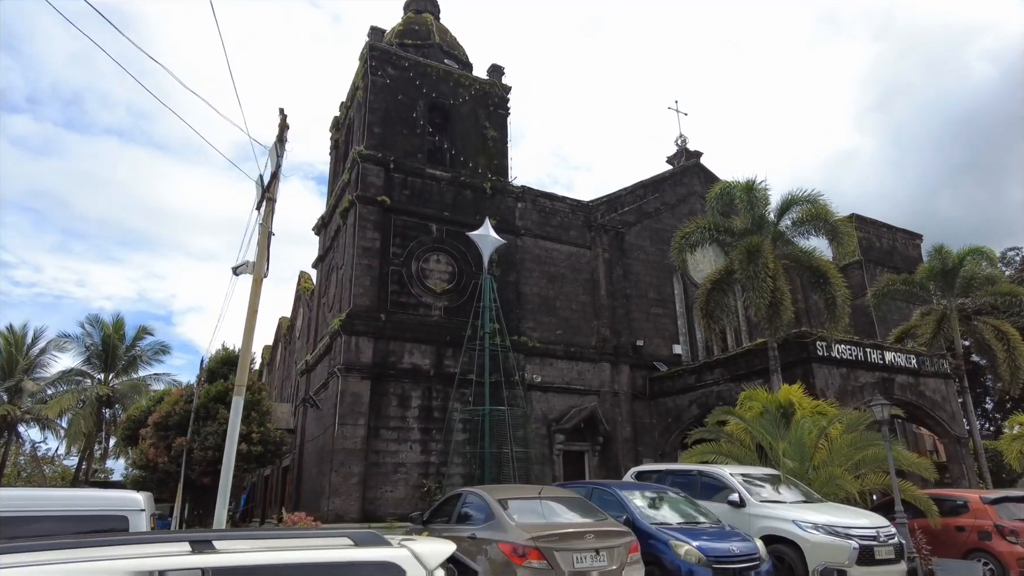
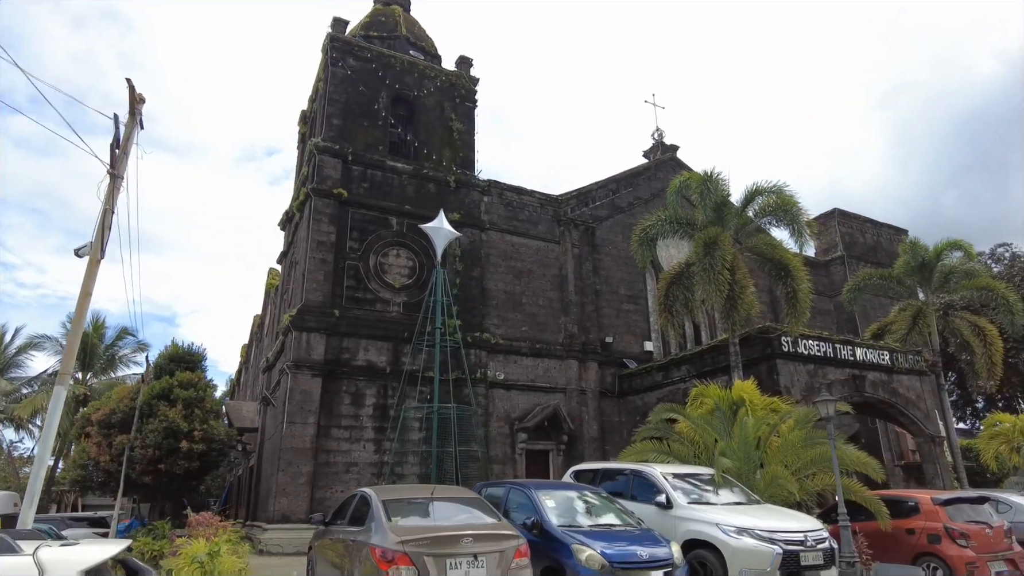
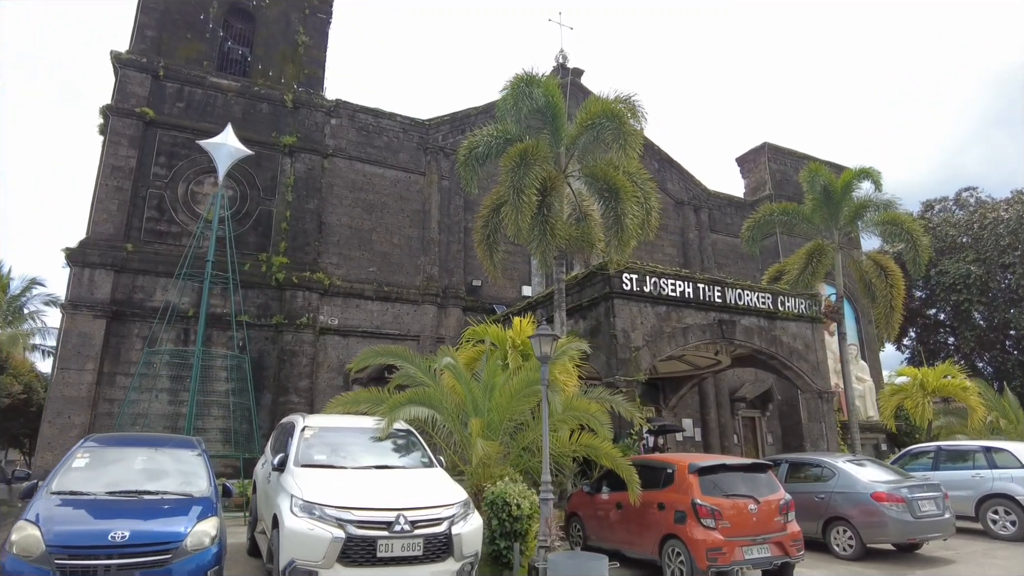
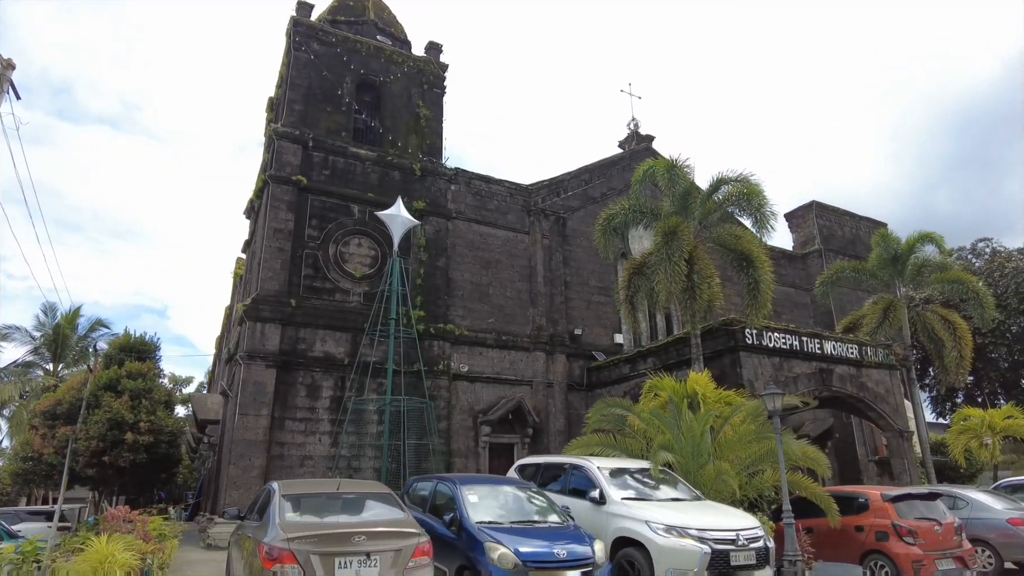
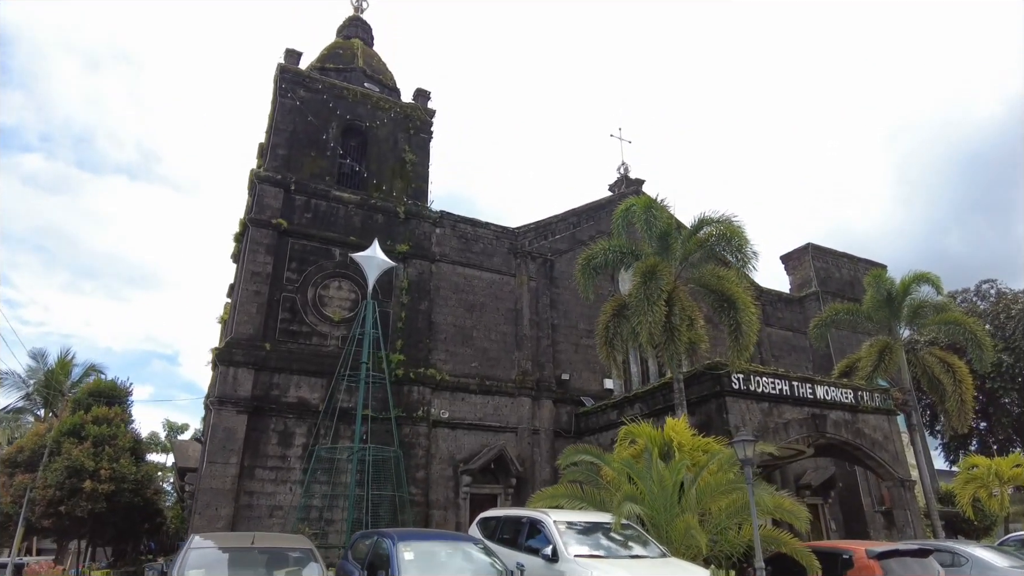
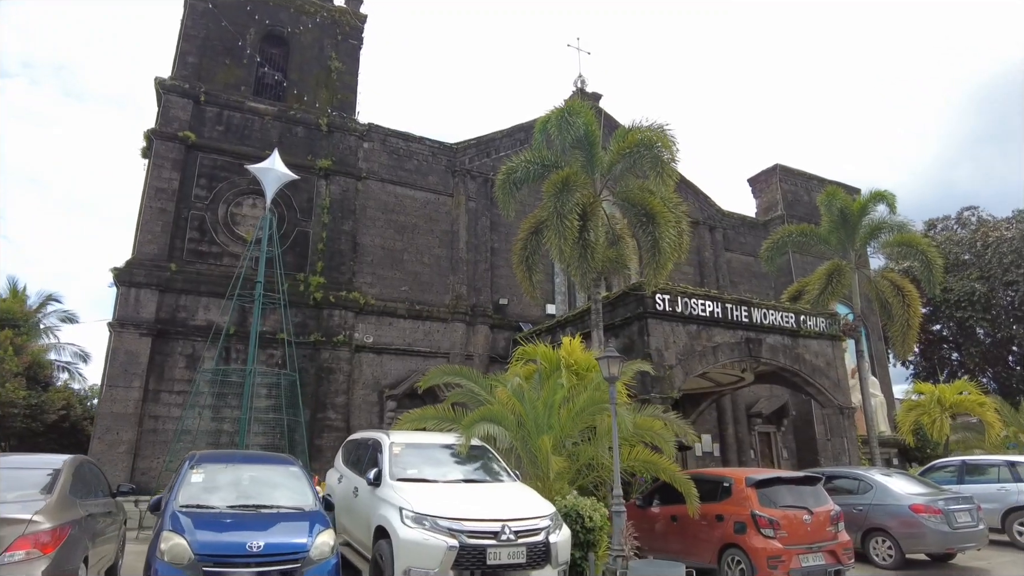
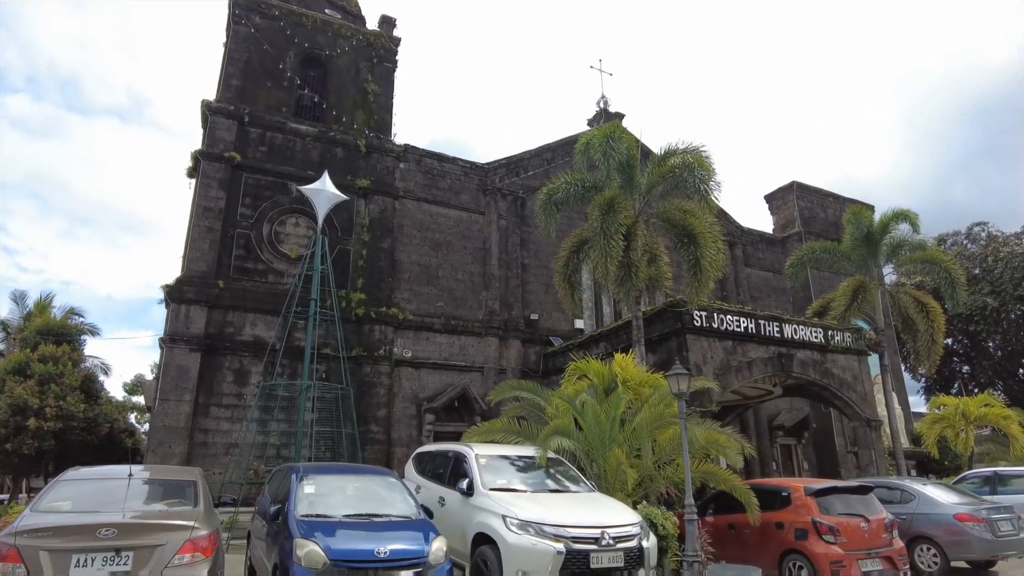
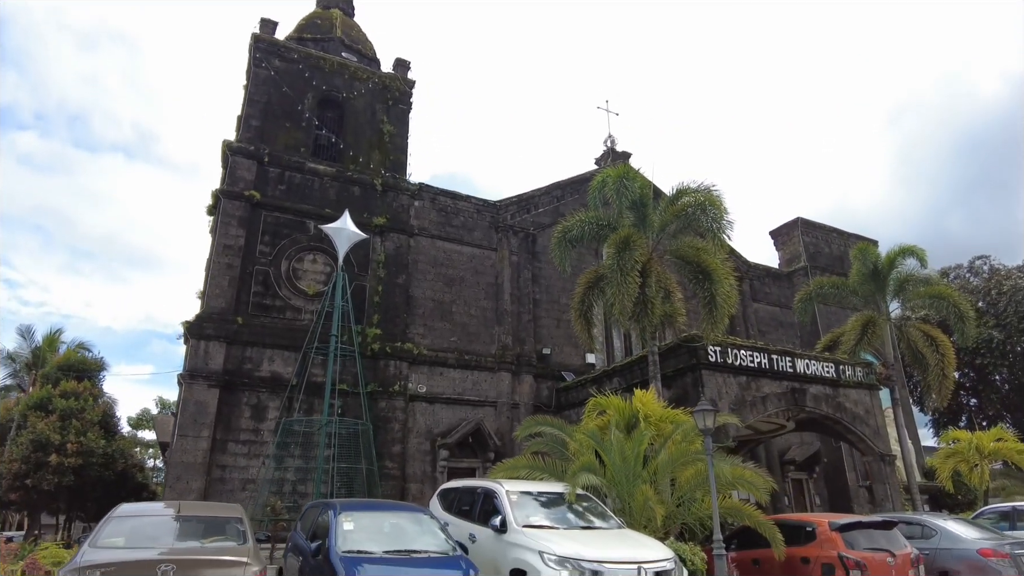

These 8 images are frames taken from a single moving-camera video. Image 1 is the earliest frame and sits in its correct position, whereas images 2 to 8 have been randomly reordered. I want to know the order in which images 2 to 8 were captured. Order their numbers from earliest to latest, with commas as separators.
2, 4, 5, 8, 7, 6, 3
